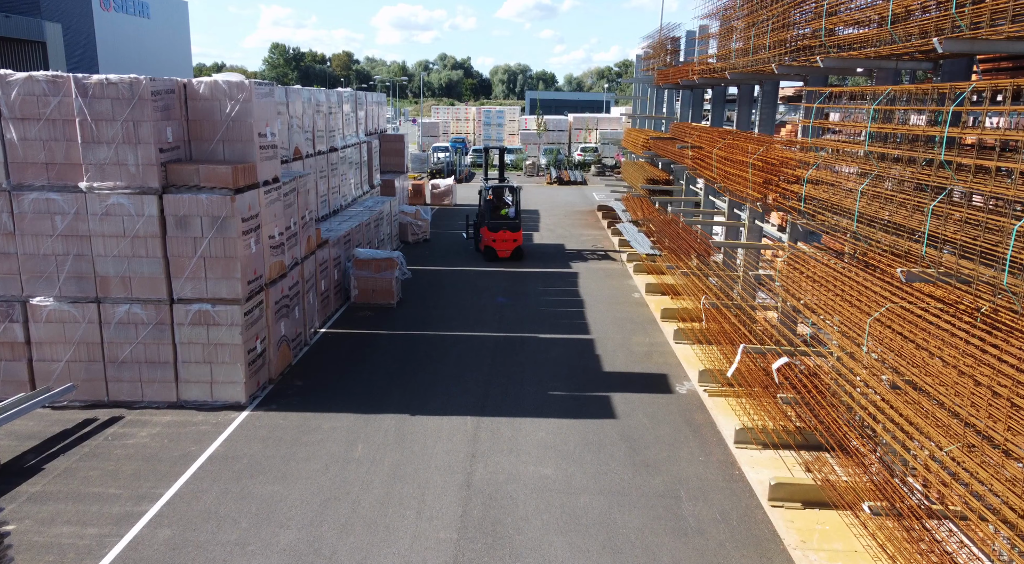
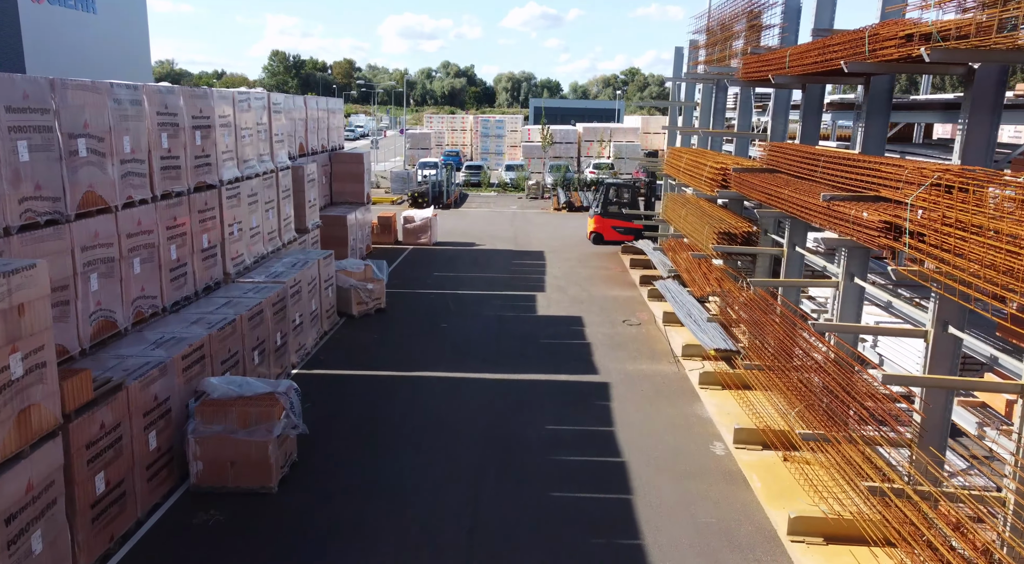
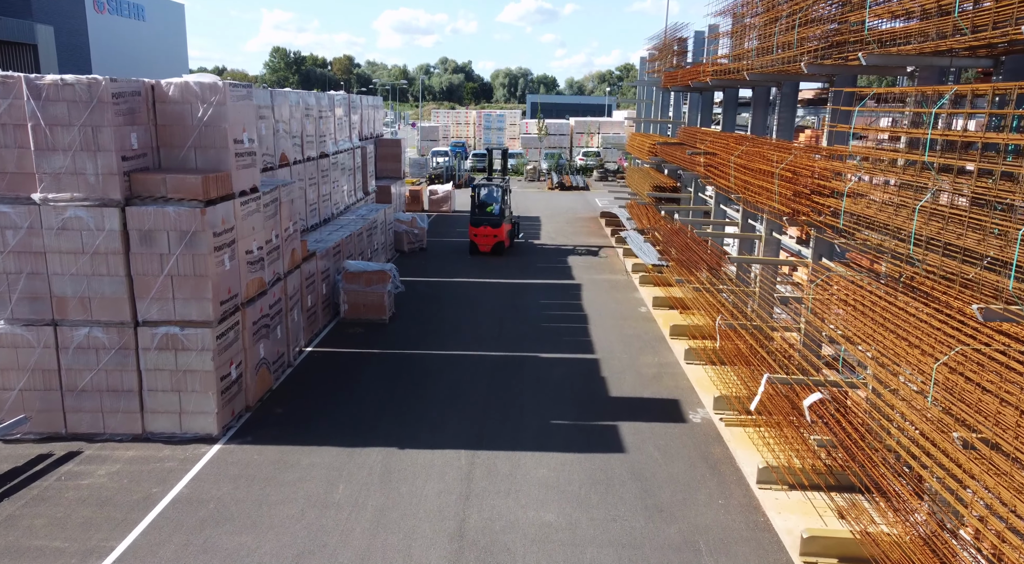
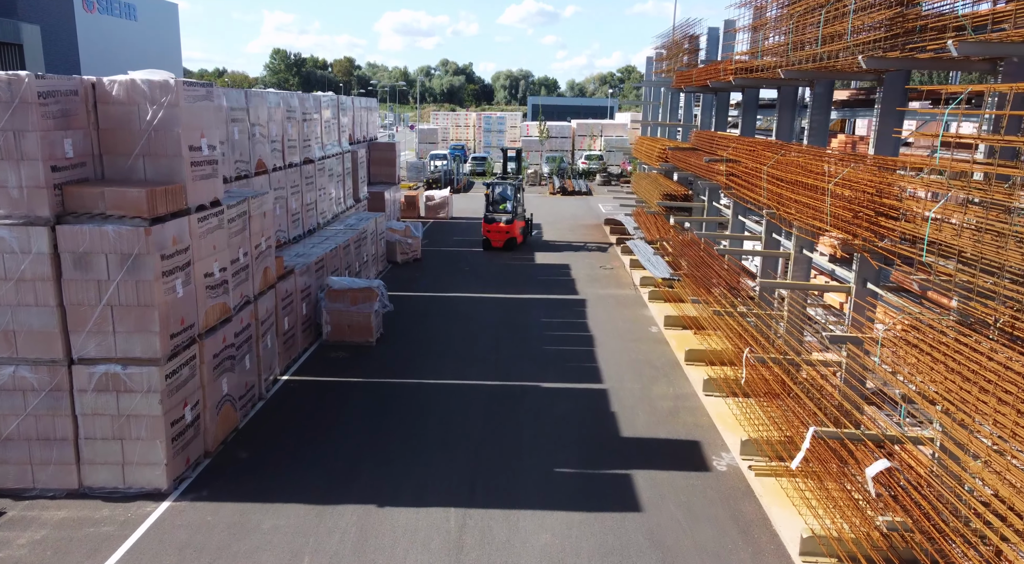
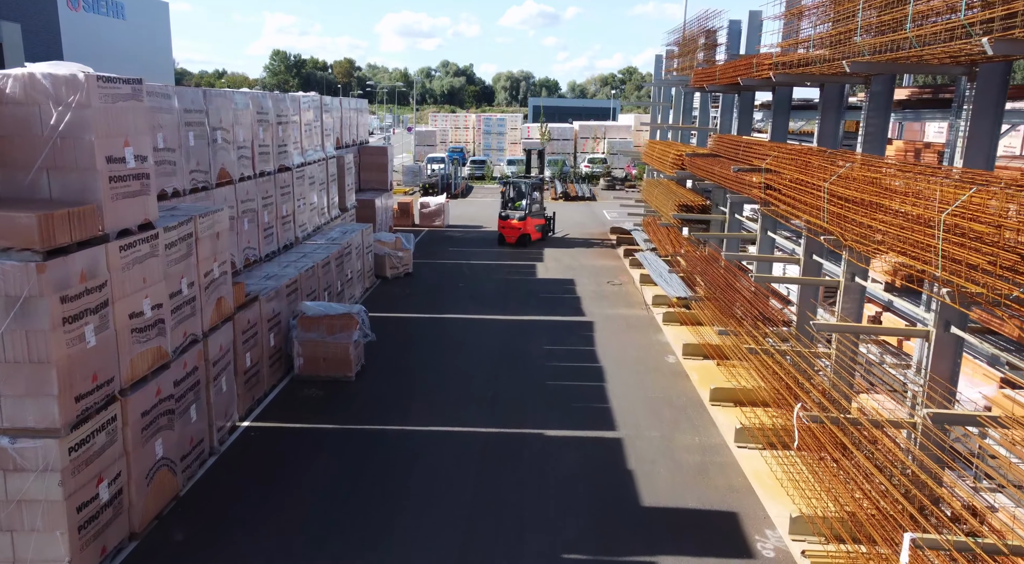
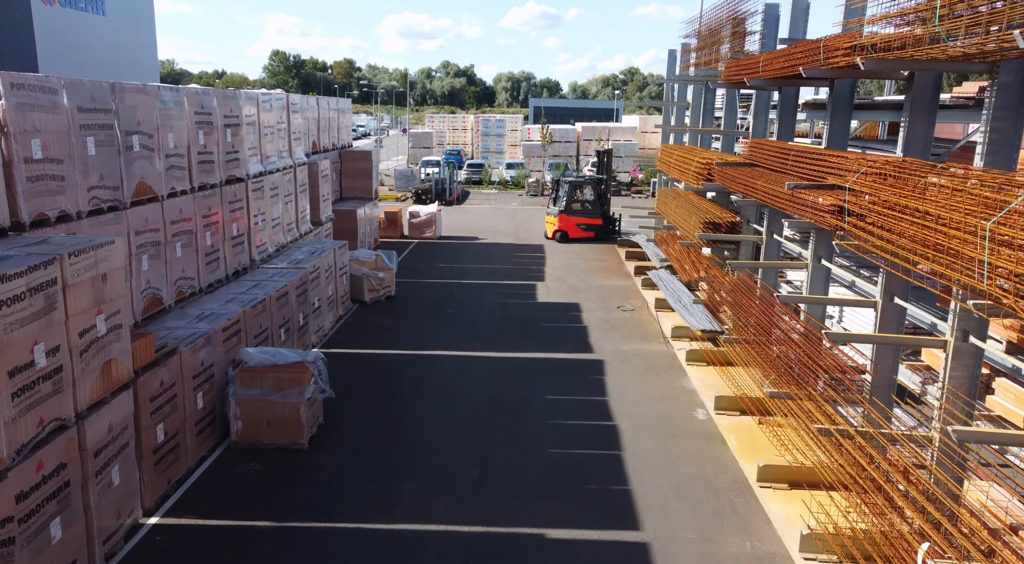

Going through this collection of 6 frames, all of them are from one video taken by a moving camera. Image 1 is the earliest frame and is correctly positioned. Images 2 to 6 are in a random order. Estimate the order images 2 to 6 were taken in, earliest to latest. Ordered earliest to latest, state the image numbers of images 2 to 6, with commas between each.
3, 4, 5, 6, 2
